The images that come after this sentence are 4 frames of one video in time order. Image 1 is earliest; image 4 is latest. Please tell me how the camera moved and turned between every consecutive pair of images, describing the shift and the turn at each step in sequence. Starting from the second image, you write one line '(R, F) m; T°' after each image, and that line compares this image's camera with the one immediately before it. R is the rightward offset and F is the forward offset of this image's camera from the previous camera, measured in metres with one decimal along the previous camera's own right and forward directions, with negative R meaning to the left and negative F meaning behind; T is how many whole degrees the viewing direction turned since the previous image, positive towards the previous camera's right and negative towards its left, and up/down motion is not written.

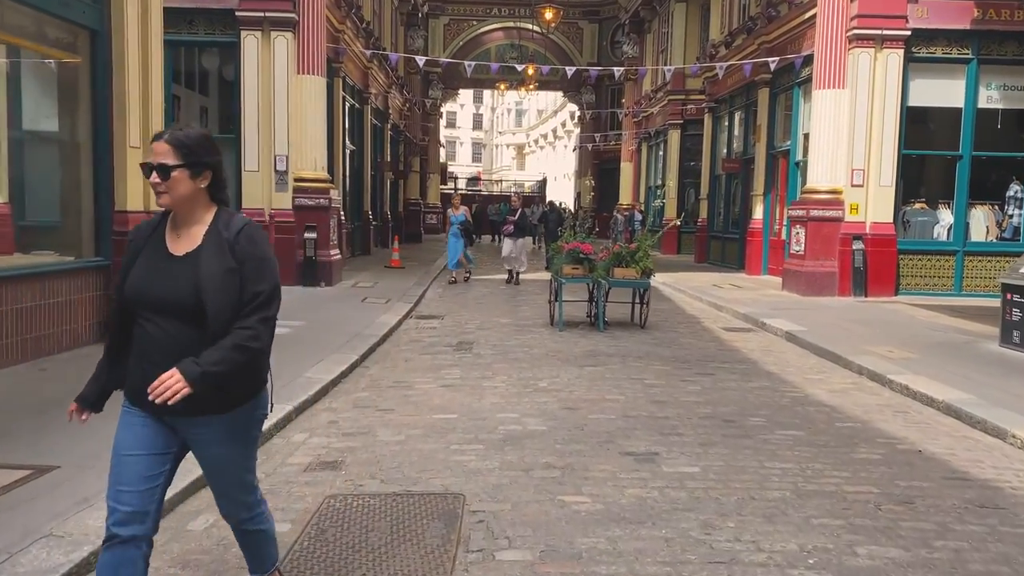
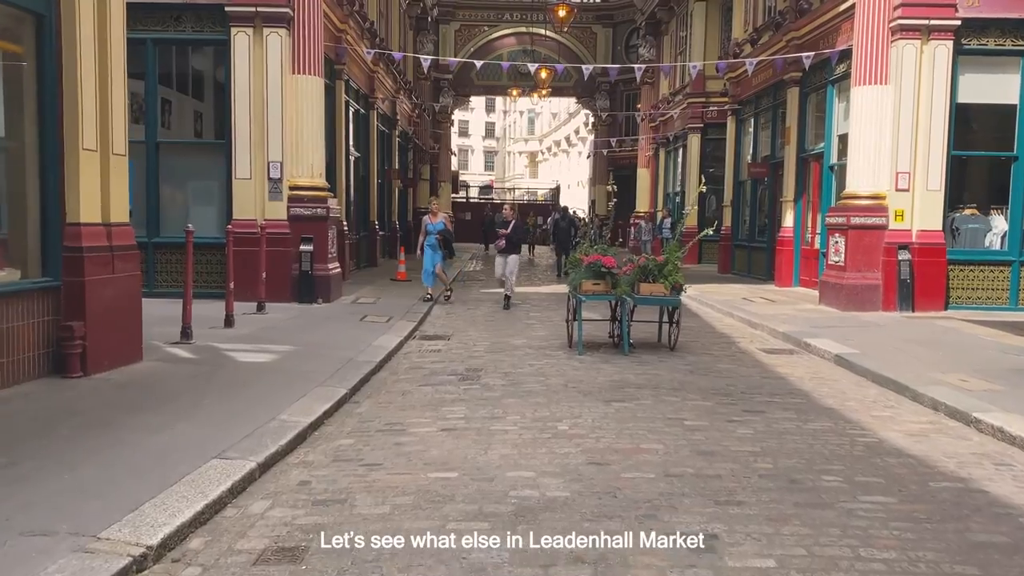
(0.0, +1.2) m; -1°
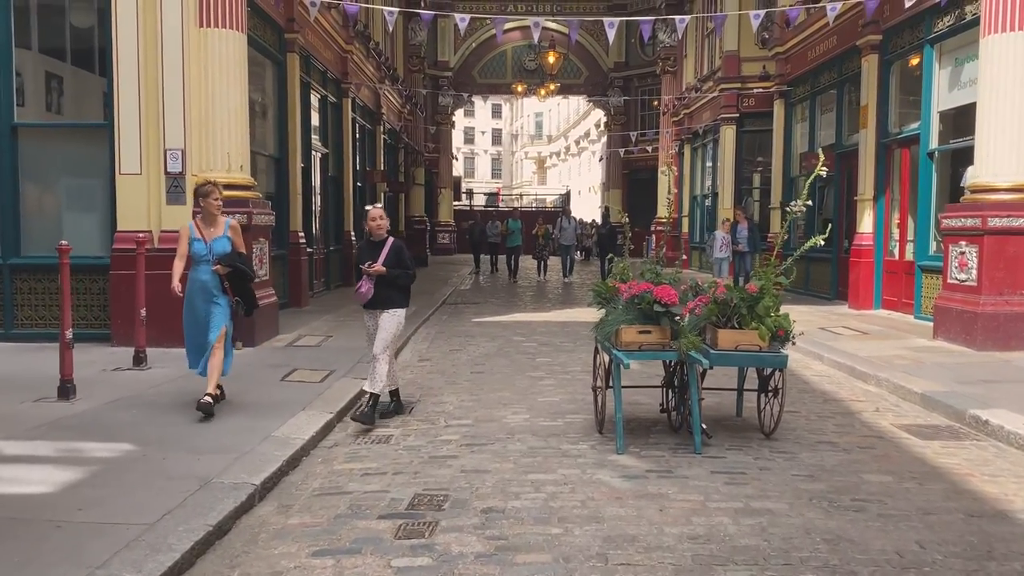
(+0.1, +3.9) m; -1°
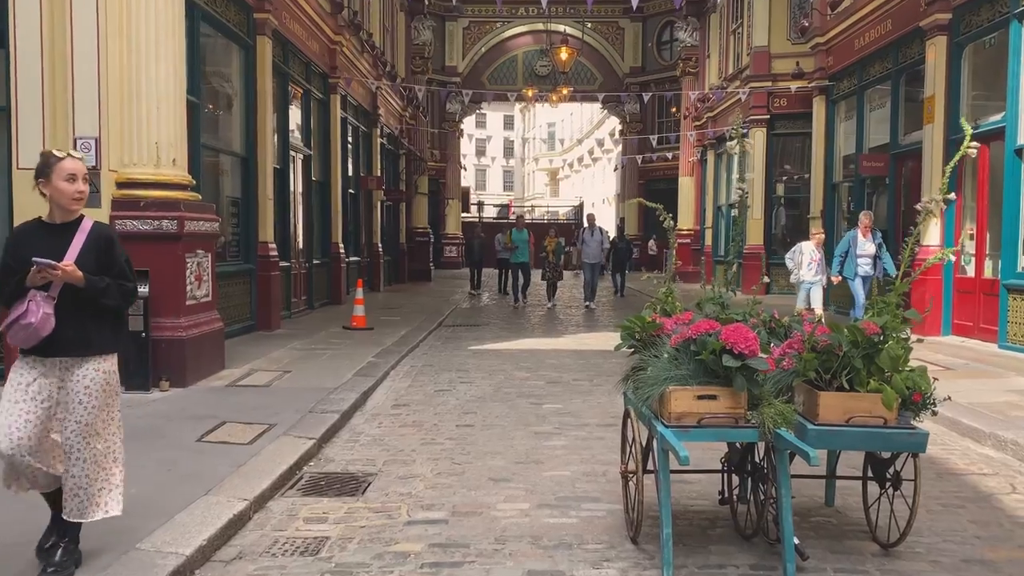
(+0.1, +2.0) m; -1°
